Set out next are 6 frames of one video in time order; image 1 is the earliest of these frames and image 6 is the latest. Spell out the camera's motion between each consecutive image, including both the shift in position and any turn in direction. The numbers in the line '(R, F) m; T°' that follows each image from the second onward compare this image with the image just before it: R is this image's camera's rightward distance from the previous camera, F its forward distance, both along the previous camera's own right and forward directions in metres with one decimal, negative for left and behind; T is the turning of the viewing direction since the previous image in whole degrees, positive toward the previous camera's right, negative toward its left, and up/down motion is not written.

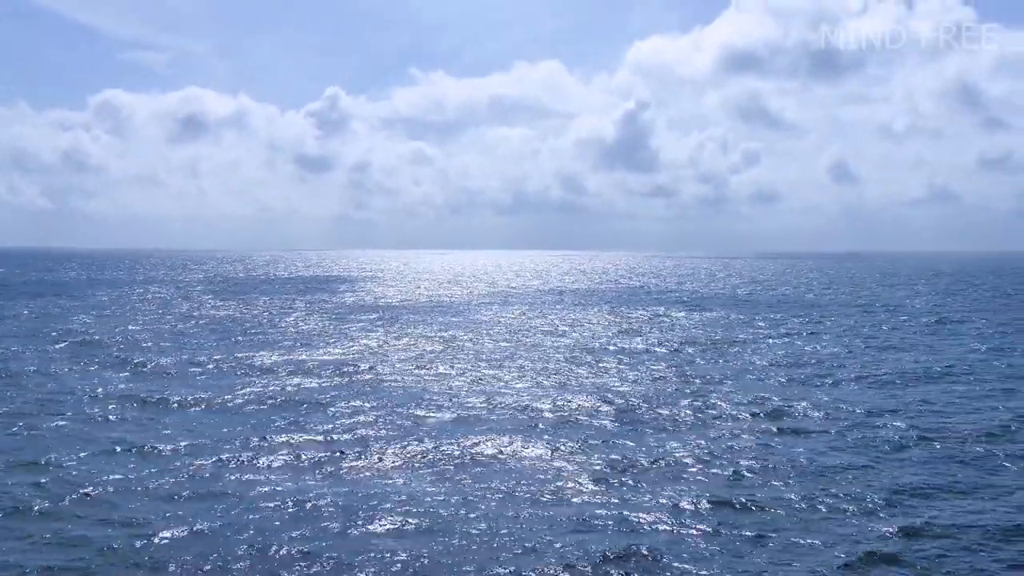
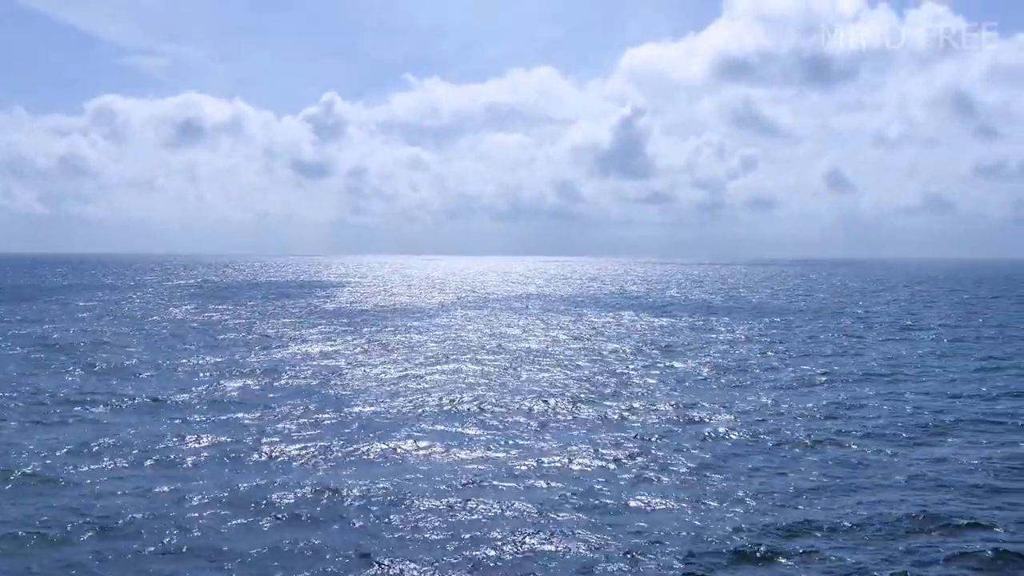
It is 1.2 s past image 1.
(+3.1, -0.6) m; 0°
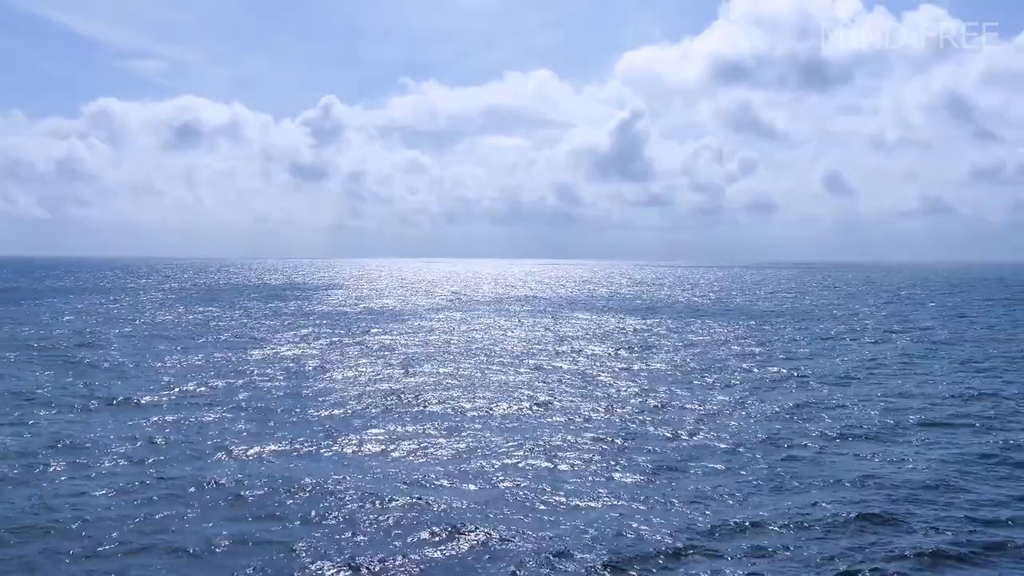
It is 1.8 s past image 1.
(+1.5, +0.1) m; 0°
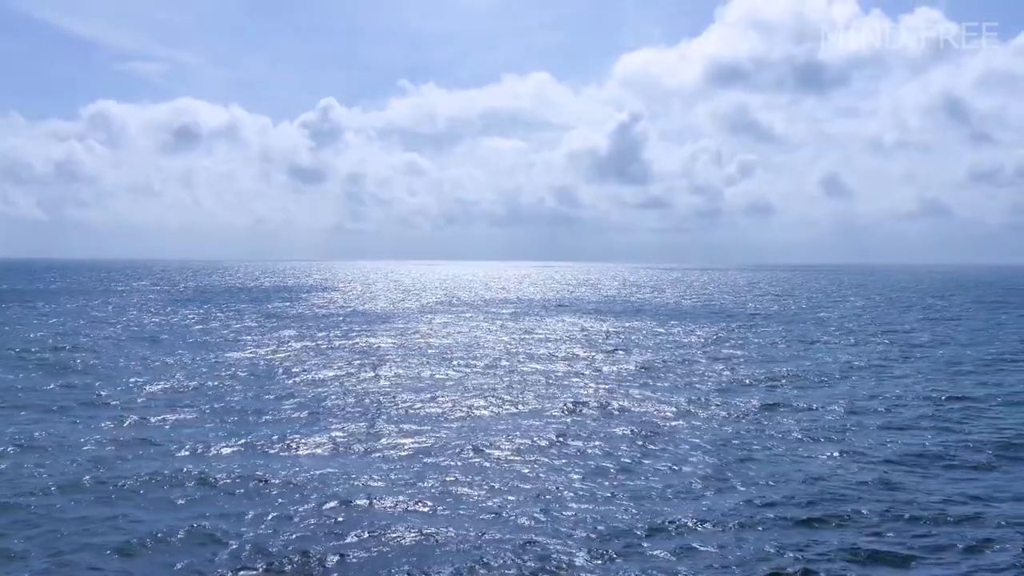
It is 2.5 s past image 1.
(+1.4, -0.2) m; 0°
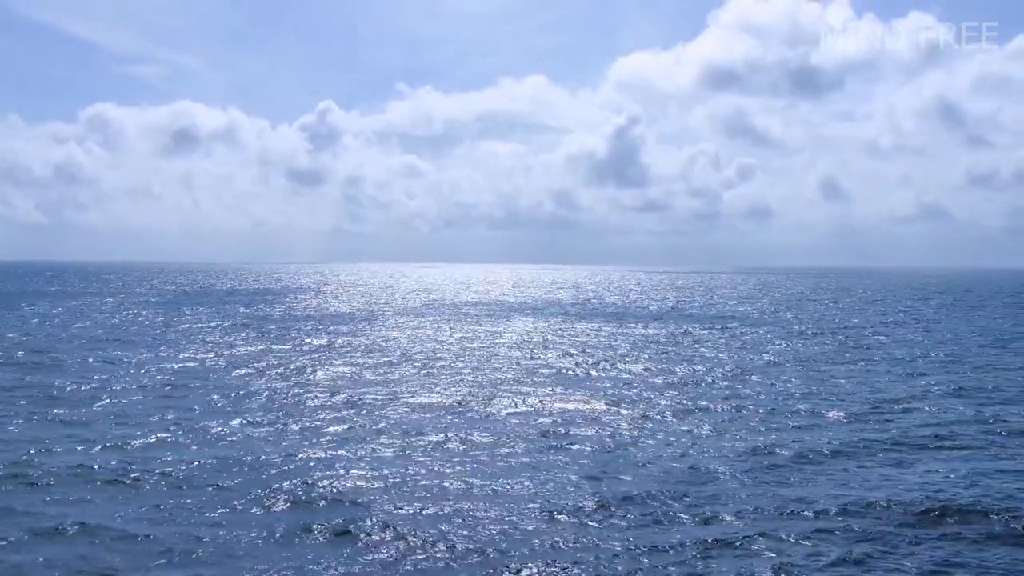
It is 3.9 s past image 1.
(+2.3, -0.4) m; 0°
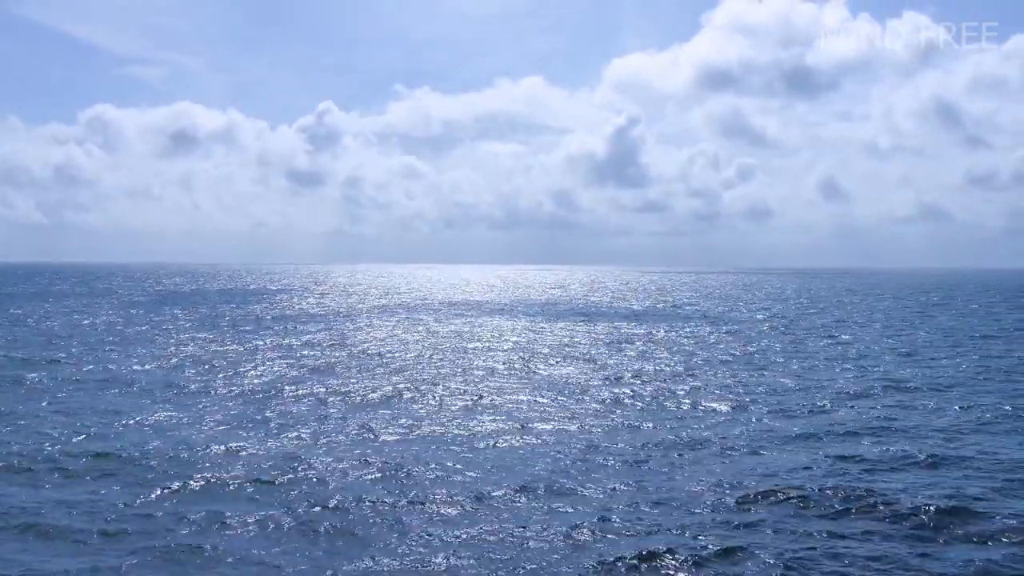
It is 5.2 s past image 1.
(+1.8, -0.1) m; 0°
